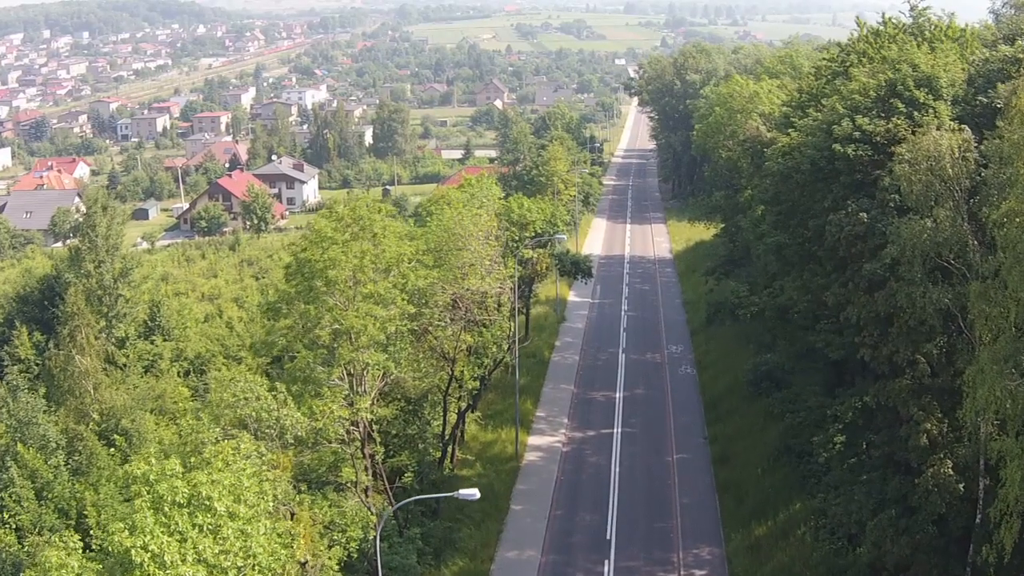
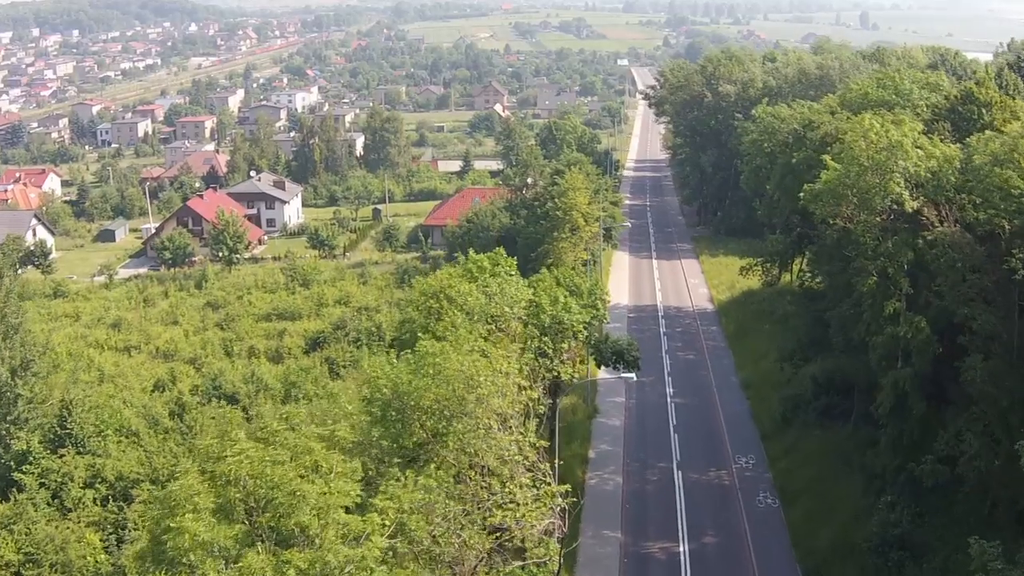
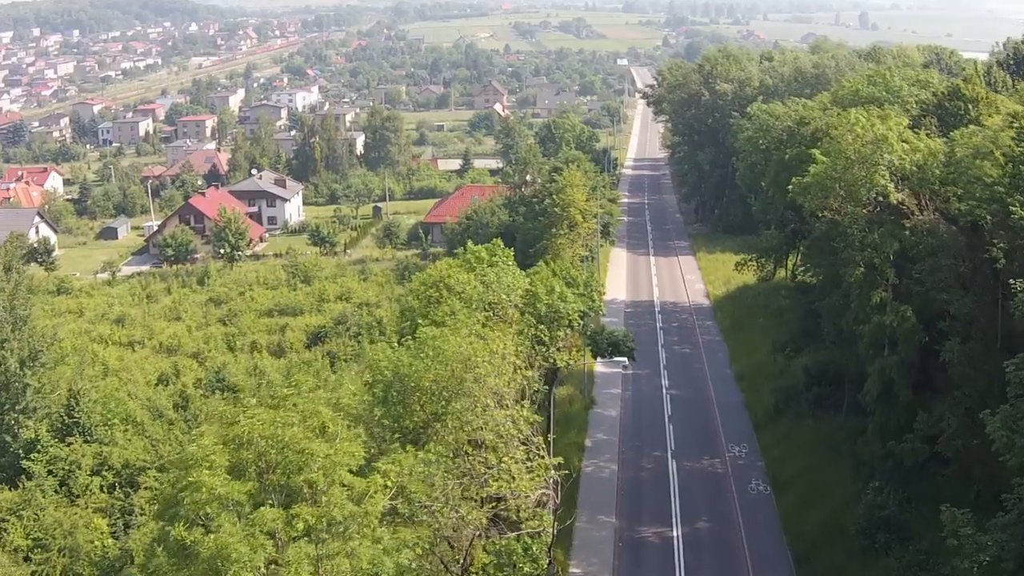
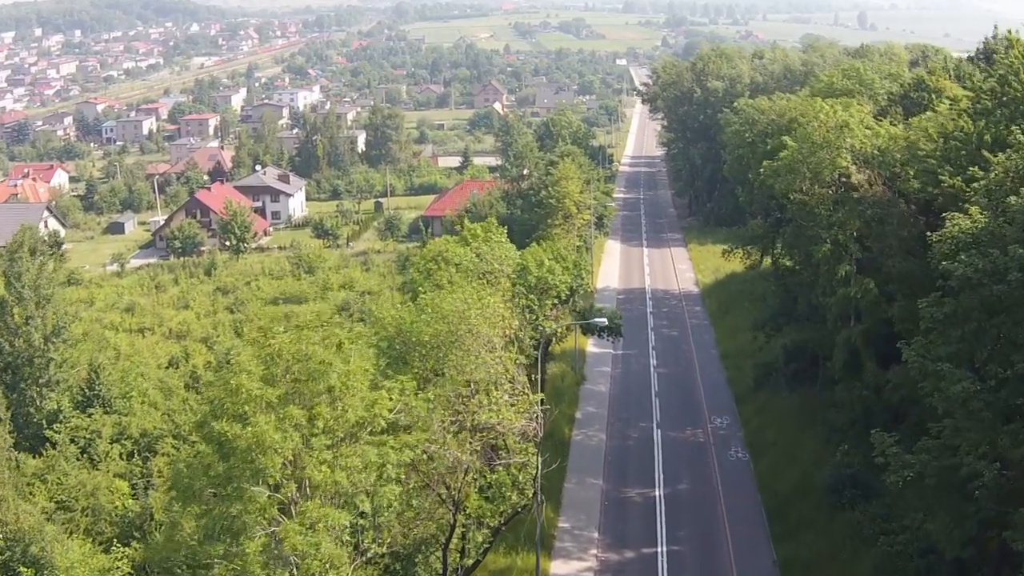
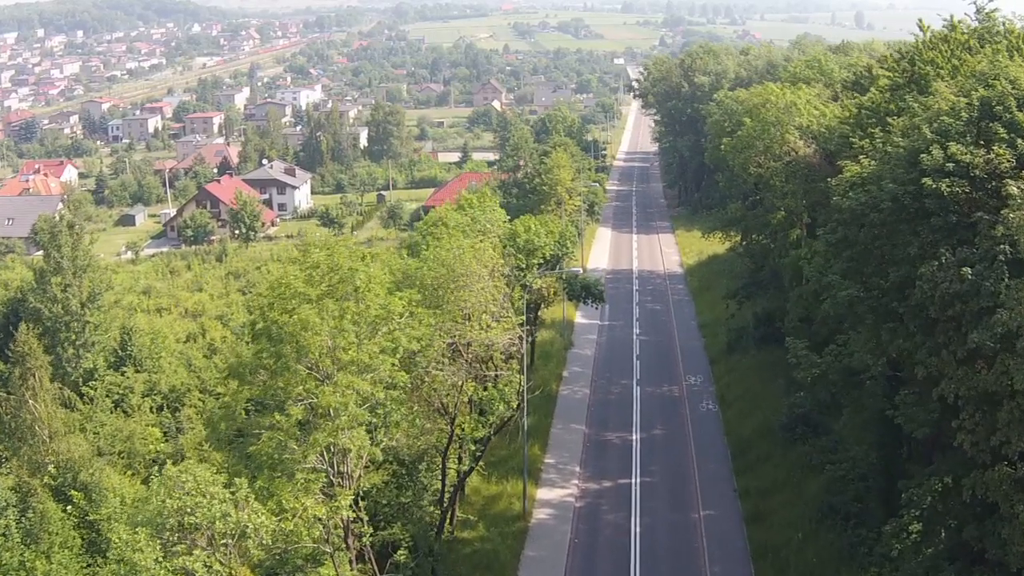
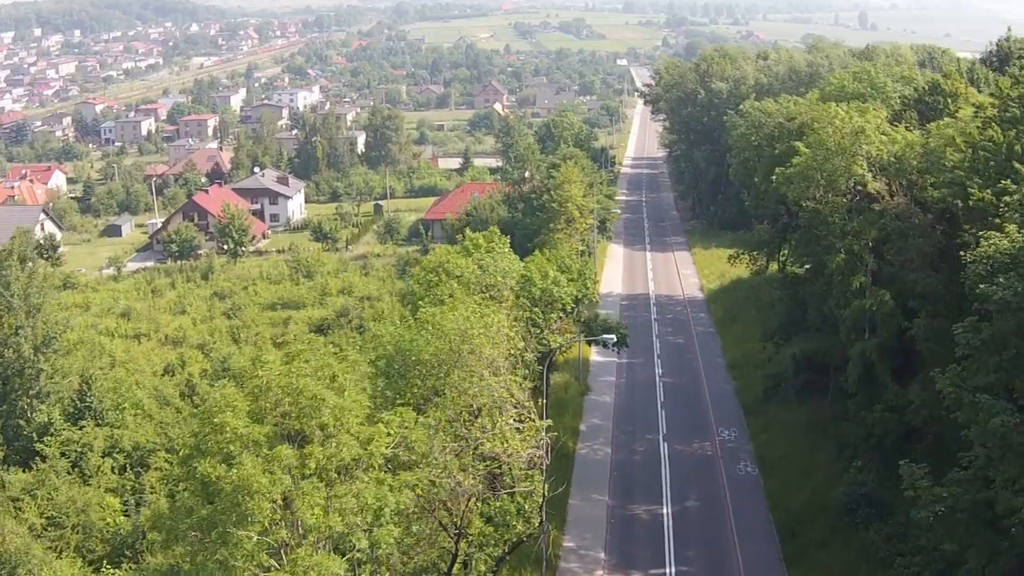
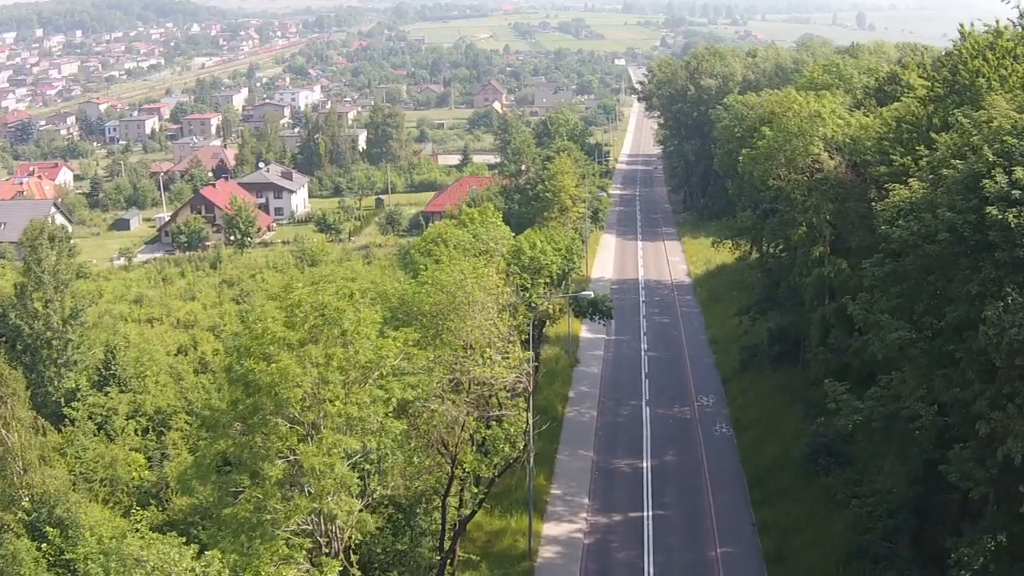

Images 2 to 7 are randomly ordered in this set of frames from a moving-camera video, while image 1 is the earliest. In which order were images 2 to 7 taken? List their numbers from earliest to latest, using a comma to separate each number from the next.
5, 7, 4, 6, 3, 2
